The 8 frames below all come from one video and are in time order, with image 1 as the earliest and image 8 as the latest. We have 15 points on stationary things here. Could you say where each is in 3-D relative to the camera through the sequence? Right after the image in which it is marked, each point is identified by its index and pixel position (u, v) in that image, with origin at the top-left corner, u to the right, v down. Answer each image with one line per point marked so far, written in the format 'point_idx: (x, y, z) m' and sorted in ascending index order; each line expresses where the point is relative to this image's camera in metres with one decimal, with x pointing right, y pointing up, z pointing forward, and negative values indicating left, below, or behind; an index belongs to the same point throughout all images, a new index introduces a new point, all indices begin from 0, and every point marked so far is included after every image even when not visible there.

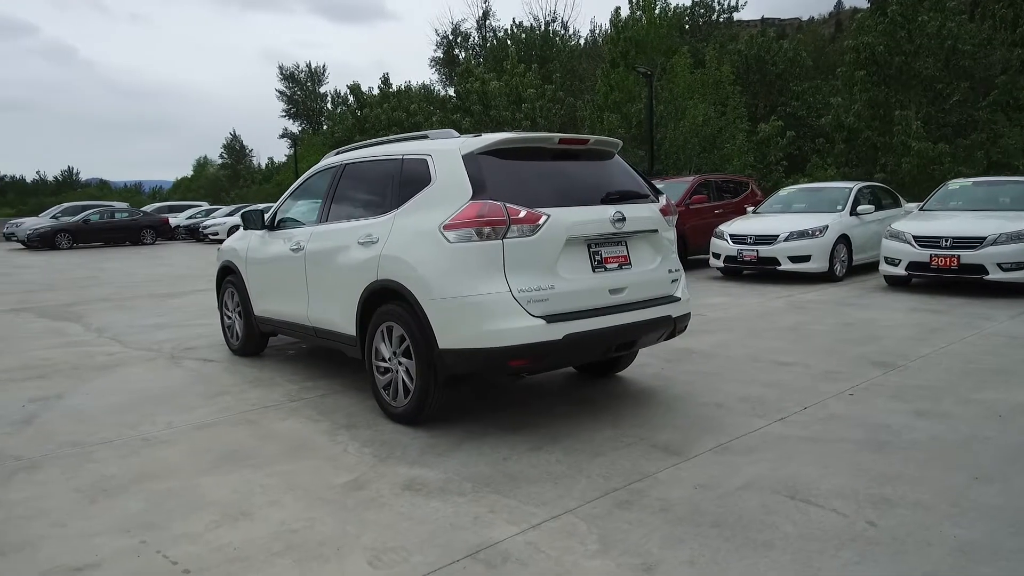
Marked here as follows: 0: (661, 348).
0: (+1.4, -0.6, +7.1) m
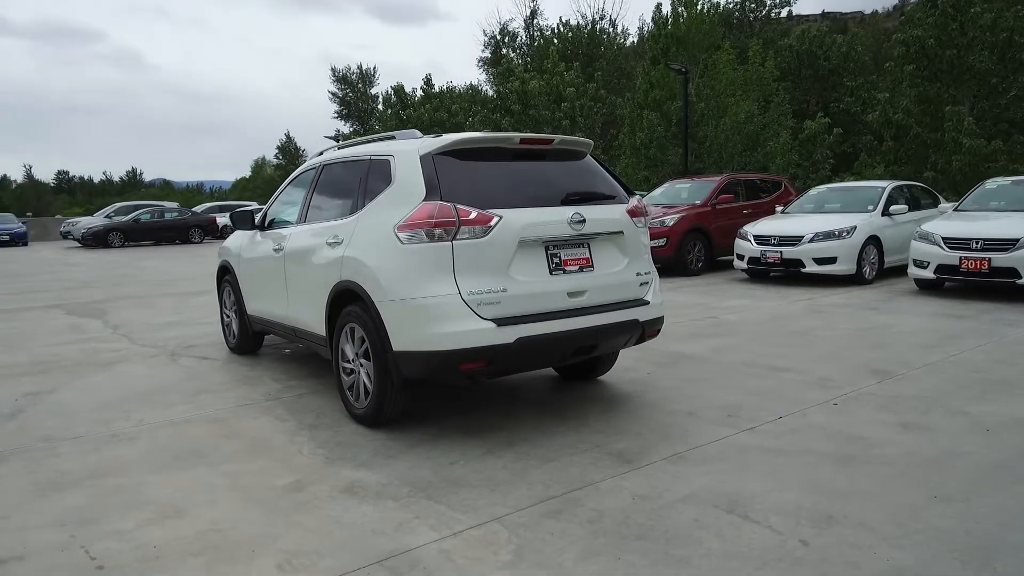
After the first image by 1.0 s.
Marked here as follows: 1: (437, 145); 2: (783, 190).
0: (+1.3, -0.6, +6.9) m
1: (-0.5, +0.9, +4.5) m
2: (+5.4, +2.0, +15.1) m
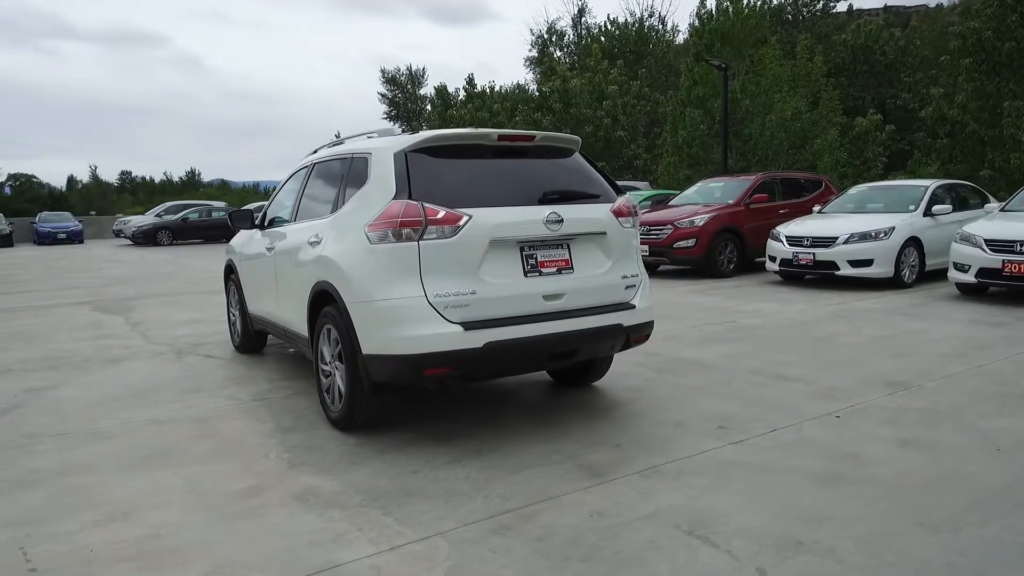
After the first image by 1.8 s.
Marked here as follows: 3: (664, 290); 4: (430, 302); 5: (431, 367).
0: (+1.3, -0.6, +6.6) m
1: (-0.6, +0.9, +4.4) m
2: (+6.0, +2.0, +14.6) m
3: (+2.3, 0.0, +11.6) m
4: (-0.4, -0.1, +4.1) m
5: (-0.4, -0.4, +4.1) m
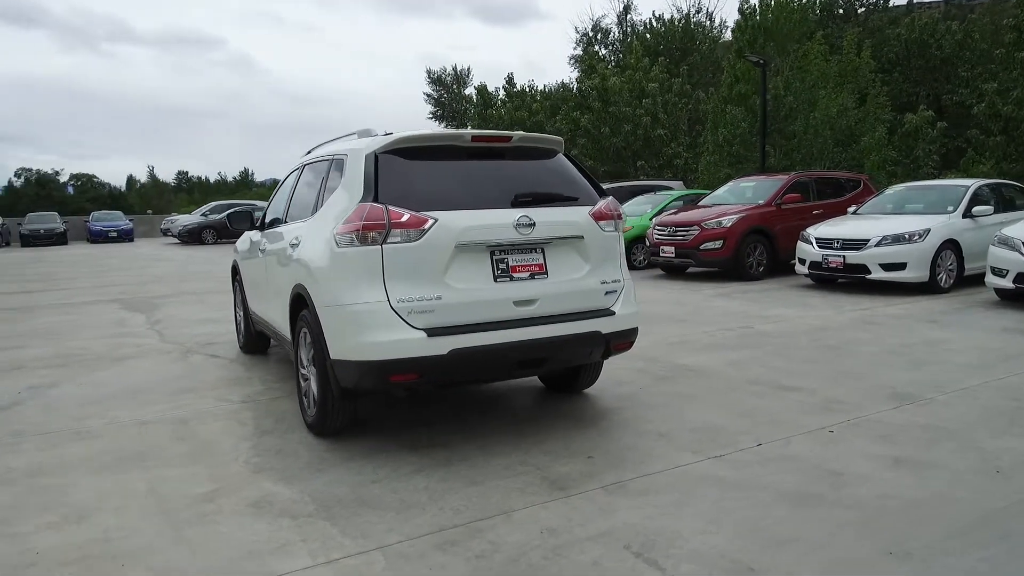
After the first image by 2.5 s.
0: (+1.3, -0.7, +6.4) m
1: (-0.8, +0.8, +4.3) m
2: (+6.5, +1.9, +14.0) m
3: (+2.6, -0.1, +11.3) m
4: (-0.6, -0.1, +4.0) m
5: (-0.6, -0.5, +4.0) m
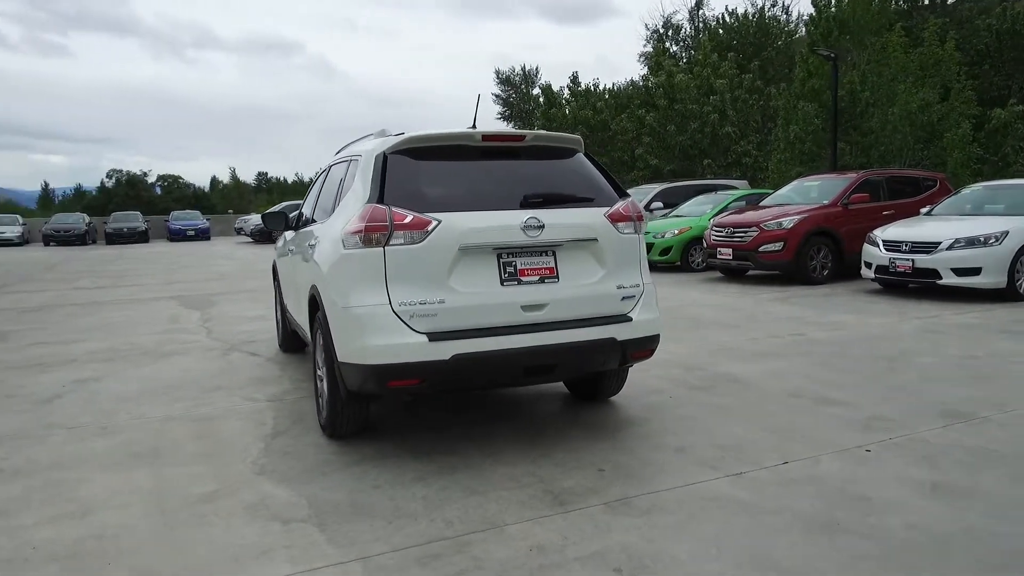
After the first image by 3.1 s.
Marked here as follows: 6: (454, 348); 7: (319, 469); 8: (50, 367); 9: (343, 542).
0: (+1.5, -0.7, +6.1) m
1: (-0.7, +0.8, +4.3) m
2: (+7.5, +1.8, +13.2) m
3: (+3.4, -0.1, +10.9) m
4: (-0.6, -0.1, +3.9) m
5: (-0.6, -0.5, +3.9) m
6: (-0.3, -0.3, +3.9) m
7: (-1.1, -1.0, +4.2) m
8: (-4.2, -0.7, +6.8) m
9: (-0.7, -1.1, +3.3) m
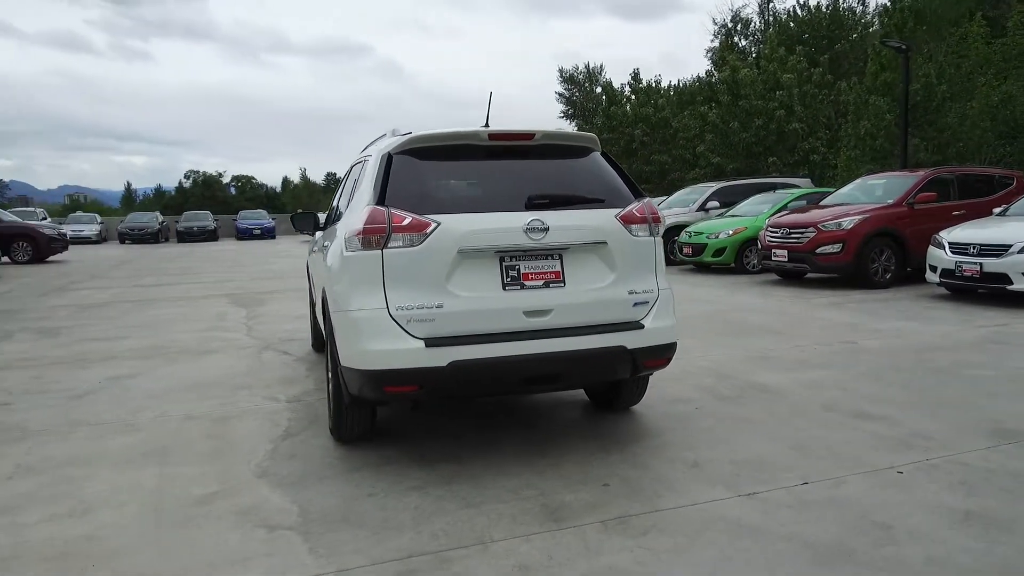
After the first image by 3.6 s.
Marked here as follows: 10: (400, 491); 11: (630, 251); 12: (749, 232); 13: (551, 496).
0: (+1.7, -0.7, +5.9) m
1: (-0.6, +0.8, +4.2) m
2: (+8.3, +1.7, +12.4) m
3: (+4.0, -0.2, +10.4) m
4: (-0.6, -0.1, +3.8) m
5: (-0.6, -0.5, +3.8) m
6: (-0.3, -0.3, +3.8) m
7: (-1.0, -1.0, +4.1) m
8: (-3.9, -0.7, +7.1) m
9: (-0.8, -1.1, +3.2) m
10: (-0.6, -1.0, +3.8) m
11: (+0.6, +0.2, +4.1) m
12: (+4.3, +1.0, +13.6) m
13: (+0.2, -1.0, +3.7) m
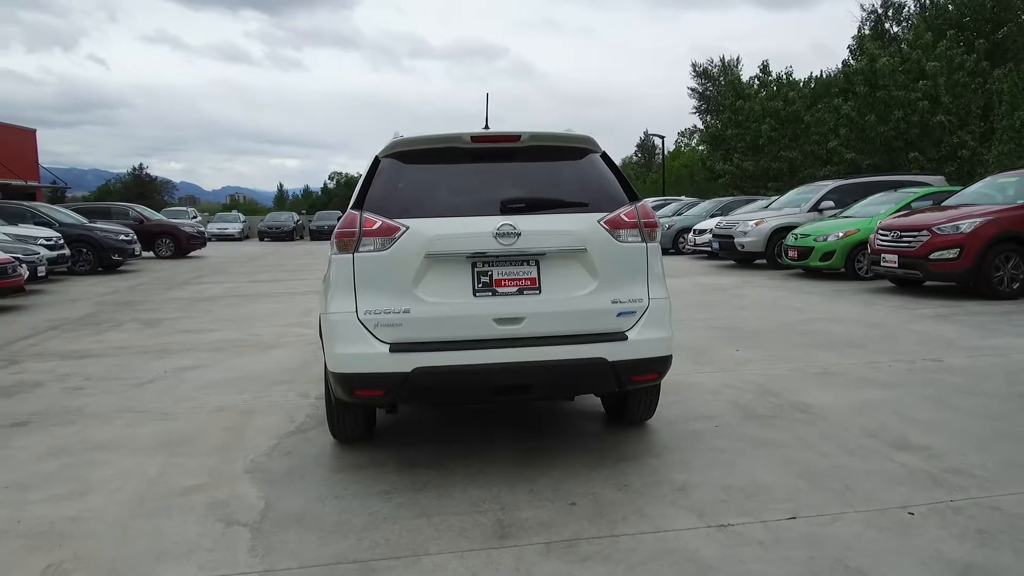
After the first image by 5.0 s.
0: (+1.9, -0.8, +5.4) m
1: (-0.7, +0.8, +4.2) m
2: (+9.6, +1.5, +10.7) m
3: (+4.9, -0.3, +9.5) m
4: (-0.8, -0.2, +3.8) m
5: (-0.8, -0.5, +3.8) m
6: (-0.5, -0.4, +3.7) m
7: (-1.2, -1.0, +4.2) m
8: (-3.5, -0.7, +7.6) m
9: (-1.1, -1.1, +3.2) m
10: (-0.7, -1.1, +3.8) m
11: (+0.5, +0.2, +3.9) m
12: (+5.8, +0.9, +12.6) m
13: (0.0, -1.1, +3.6) m
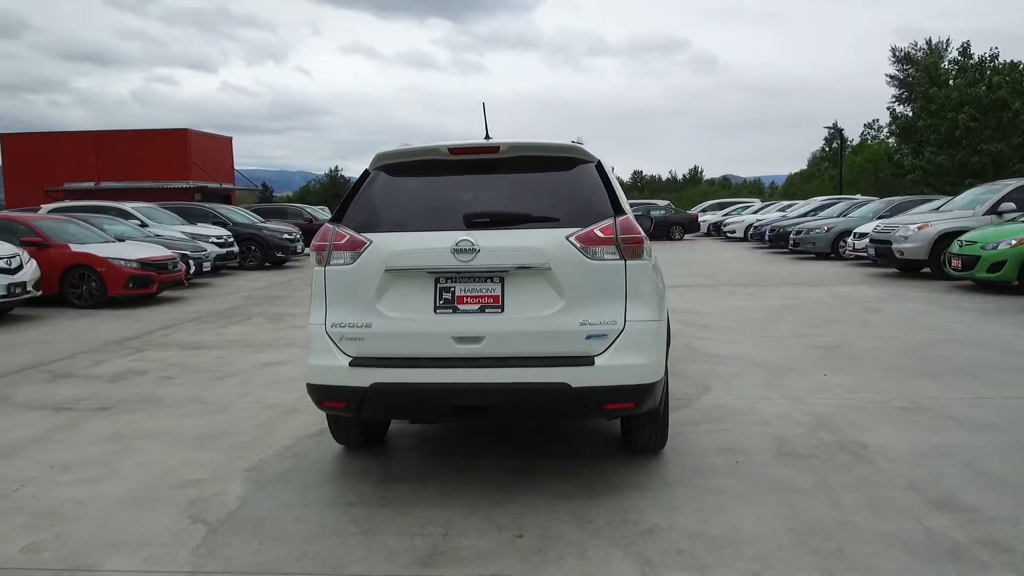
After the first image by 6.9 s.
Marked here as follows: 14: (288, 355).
0: (+2.0, -0.9, +4.8) m
1: (-0.8, +0.7, +4.2) m
2: (+10.8, +1.2, +8.0) m
3: (+5.9, -0.5, +8.0) m
4: (-0.9, -0.2, +3.8) m
5: (-0.9, -0.6, +3.9) m
6: (-0.7, -0.4, +3.7) m
7: (-1.2, -1.1, +4.3) m
8: (-2.6, -0.7, +8.2) m
9: (-1.4, -1.2, +3.4) m
10: (-0.9, -1.1, +3.9) m
11: (+0.4, +0.1, +3.6) m
12: (+7.6, +0.6, +10.8) m
13: (-0.3, -1.1, +3.5) m
14: (-2.3, -0.7, +7.8) m
